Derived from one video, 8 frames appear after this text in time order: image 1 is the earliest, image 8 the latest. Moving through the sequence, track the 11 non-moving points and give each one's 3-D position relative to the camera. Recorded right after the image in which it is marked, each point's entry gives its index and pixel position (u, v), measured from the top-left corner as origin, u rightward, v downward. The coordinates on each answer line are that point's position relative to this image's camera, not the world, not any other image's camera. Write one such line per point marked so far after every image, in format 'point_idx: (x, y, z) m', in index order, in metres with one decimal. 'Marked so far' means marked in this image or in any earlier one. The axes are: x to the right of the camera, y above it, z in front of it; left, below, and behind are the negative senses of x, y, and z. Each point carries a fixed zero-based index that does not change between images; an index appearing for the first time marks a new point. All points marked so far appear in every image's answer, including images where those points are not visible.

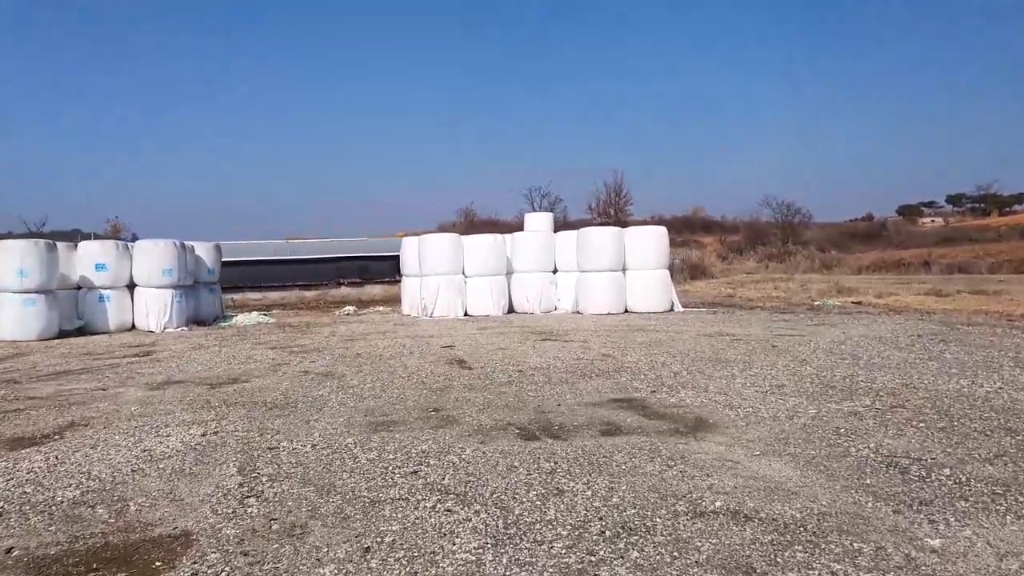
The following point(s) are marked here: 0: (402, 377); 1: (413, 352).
0: (-1.2, -1.0, +8.4) m
1: (-1.4, -0.9, +10.6) m
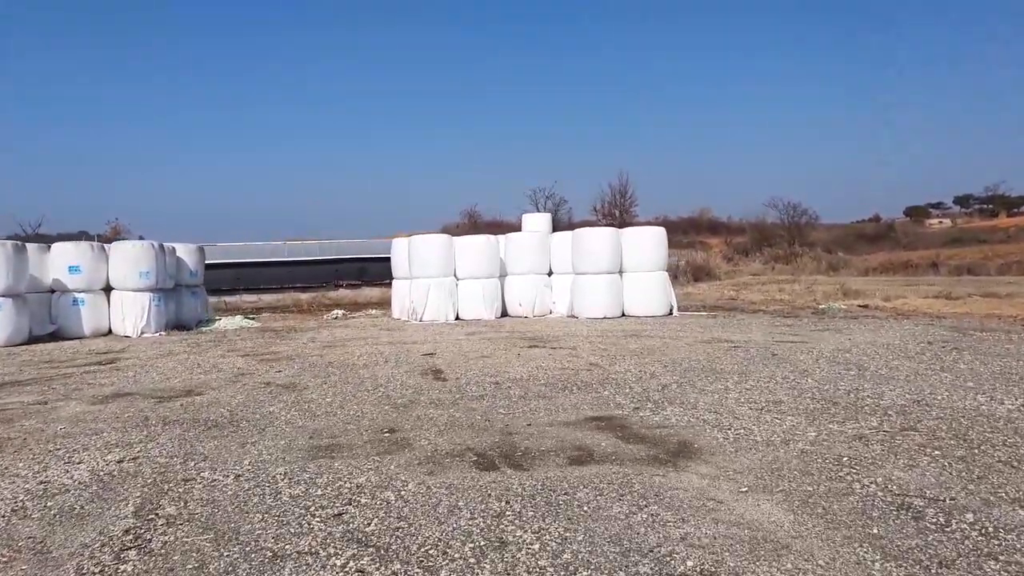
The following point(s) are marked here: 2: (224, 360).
0: (-1.5, -1.0, +7.7) m
1: (-1.6, -1.0, +10.0) m
2: (-4.1, -1.0, +10.8) m
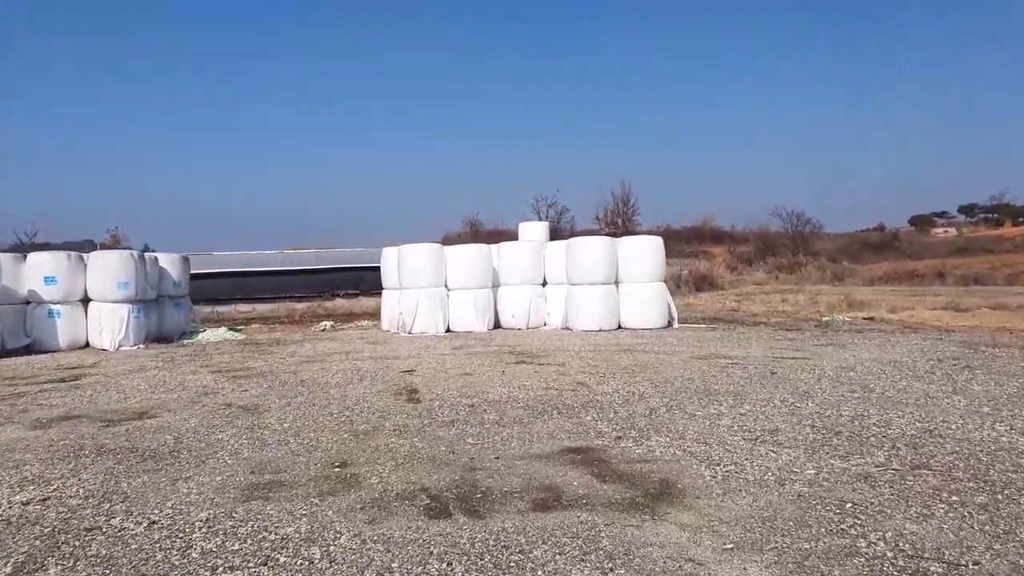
0: (-1.7, -1.2, +7.1) m
1: (-1.8, -1.1, +9.4) m
2: (-4.3, -1.2, +10.2) m
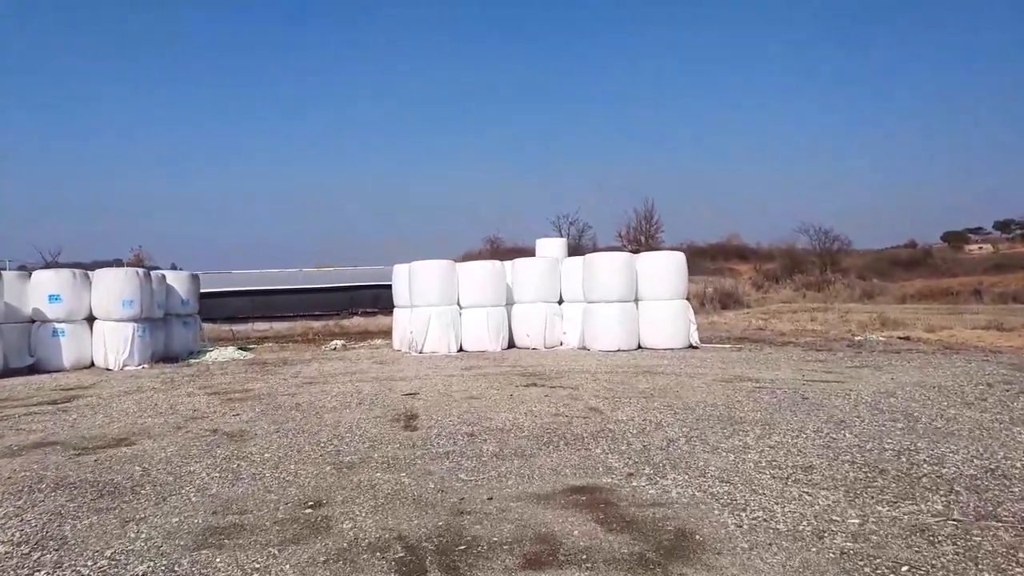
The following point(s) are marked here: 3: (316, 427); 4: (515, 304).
0: (-1.7, -1.3, +6.6) m
1: (-1.7, -1.3, +8.8) m
2: (-4.2, -1.4, +9.7) m
3: (-1.9, -1.3, +7.4) m
4: (+0.1, -0.3, +16.2) m
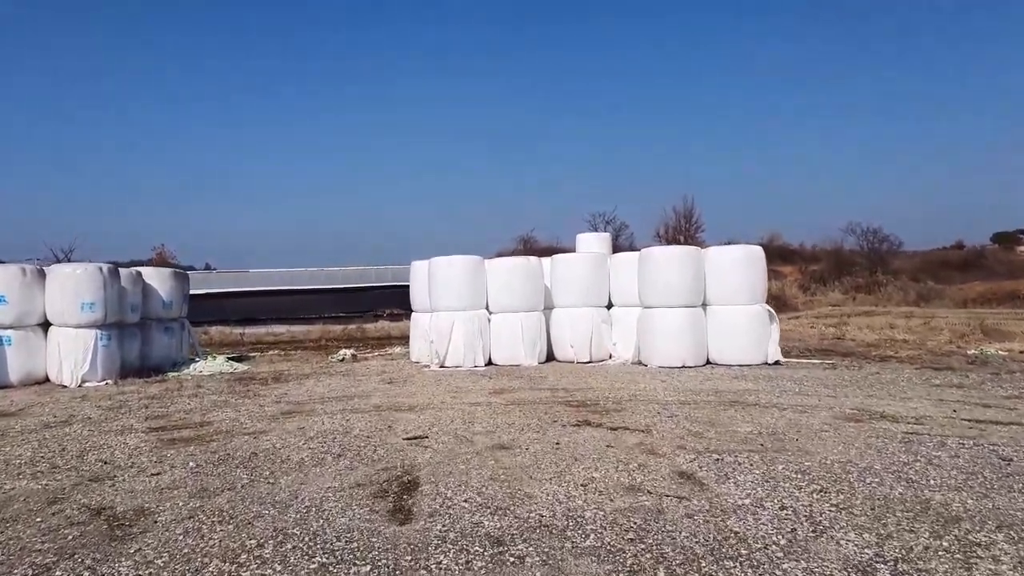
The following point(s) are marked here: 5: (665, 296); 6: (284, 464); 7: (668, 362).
0: (-1.4, -1.3, +3.9) m
1: (-1.4, -1.3, +6.1) m
2: (-3.7, -1.4, +7.2) m
3: (-1.6, -1.3, +4.7) m
4: (+0.8, -0.4, +13.4) m
5: (+2.5, -0.1, +12.2) m
6: (-1.7, -1.3, +5.9) m
7: (+2.5, -1.2, +12.2) m
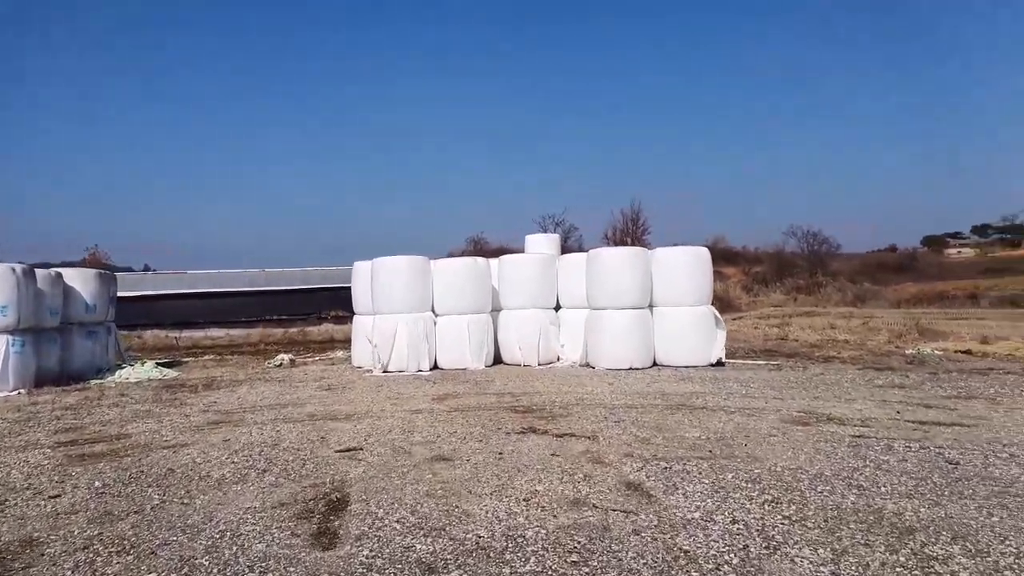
0: (-1.7, -1.3, +3.4) m
1: (-1.8, -1.4, +5.7) m
2: (-4.3, -1.5, +6.6) m
3: (-1.9, -1.4, +4.2) m
4: (-0.2, -0.4, +13.1) m
5: (+1.6, -0.1, +12.0) m
6: (-2.2, -1.4, +5.5) m
7: (+1.6, -1.2, +12.0) m
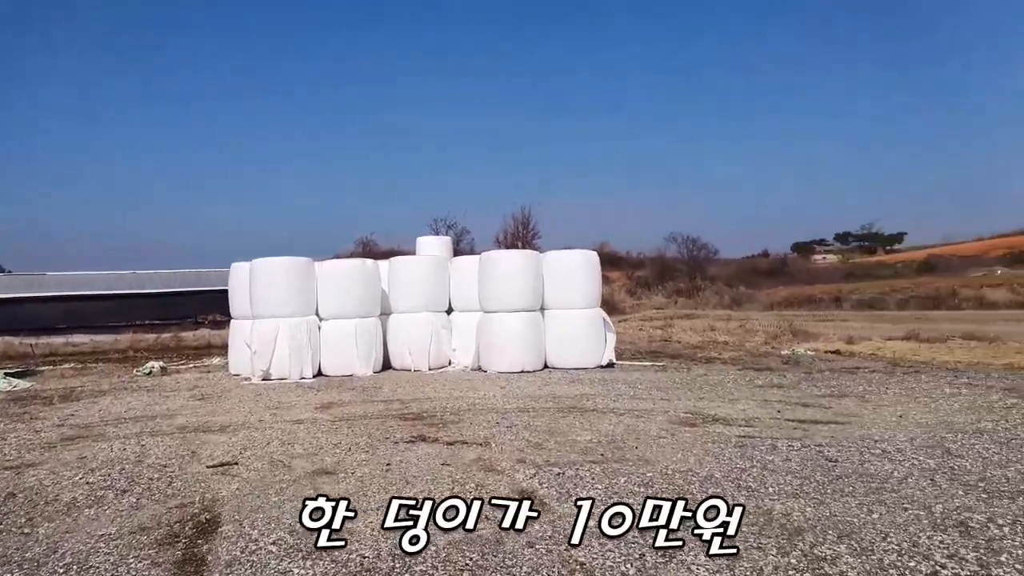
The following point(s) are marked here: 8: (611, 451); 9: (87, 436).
0: (-2.1, -1.3, +2.9) m
1: (-2.6, -1.4, +5.2) m
2: (-5.1, -1.5, +5.7) m
3: (-2.5, -1.4, +3.7) m
4: (-2.0, -0.4, +12.7) m
5: (-0.1, -0.2, +11.9) m
6: (-2.9, -1.4, +4.9) m
7: (-0.1, -1.3, +11.9) m
8: (+0.8, -1.3, +6.2) m
9: (-4.1, -1.4, +7.4) m
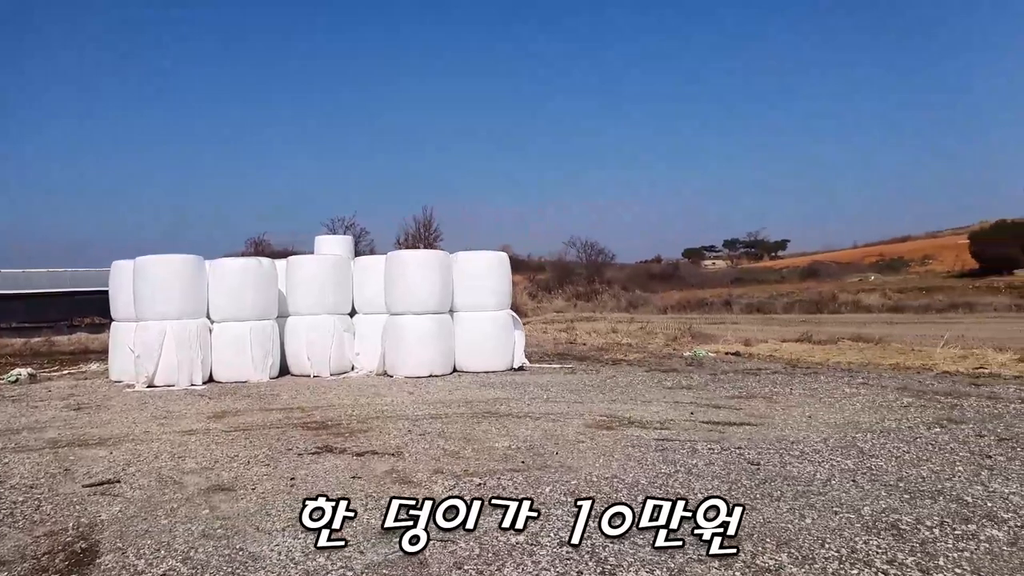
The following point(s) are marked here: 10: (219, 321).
0: (-2.3, -1.3, +2.3) m
1: (-3.1, -1.3, +4.5) m
2: (-5.7, -1.4, +4.6) m
3: (-2.8, -1.3, +3.0) m
4: (-3.5, -0.5, +12.0) m
5: (-1.5, -0.2, +11.5) m
6: (-3.4, -1.3, +4.1) m
7: (-1.5, -1.3, +11.5) m
8: (+0.1, -1.3, +6.0) m
9: (-4.9, -1.4, +6.5) m
10: (-4.4, -0.5, +11.5) m
